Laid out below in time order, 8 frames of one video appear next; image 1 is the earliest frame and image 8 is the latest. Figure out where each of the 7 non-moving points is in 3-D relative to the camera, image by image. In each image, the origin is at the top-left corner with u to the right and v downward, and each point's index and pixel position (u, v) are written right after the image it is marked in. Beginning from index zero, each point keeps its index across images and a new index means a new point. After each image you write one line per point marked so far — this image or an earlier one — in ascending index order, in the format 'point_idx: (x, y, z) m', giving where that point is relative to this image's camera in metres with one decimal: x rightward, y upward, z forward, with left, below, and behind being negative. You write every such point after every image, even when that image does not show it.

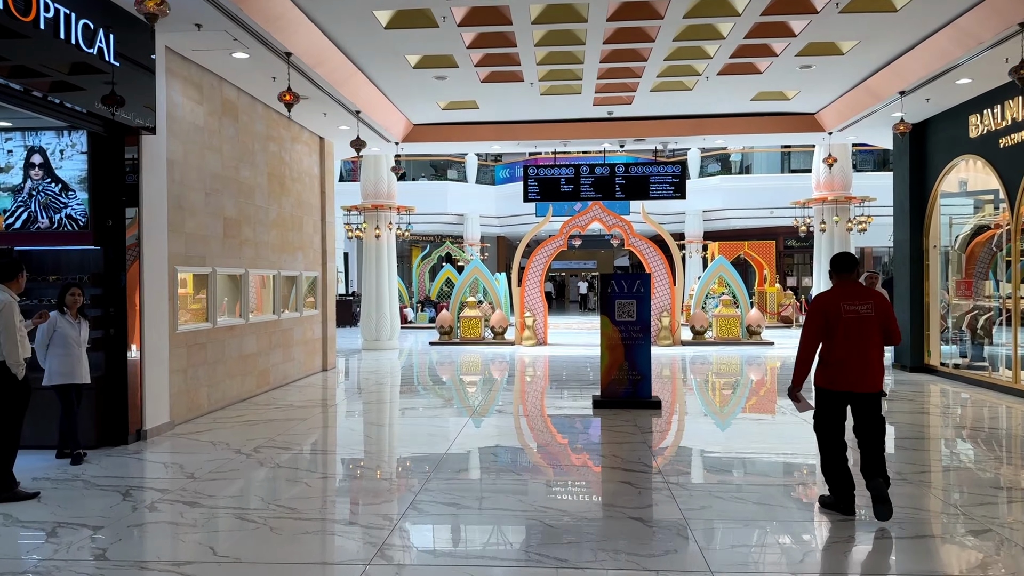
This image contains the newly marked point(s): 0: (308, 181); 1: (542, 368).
0: (-2.4, +1.3, +9.0) m
1: (+0.4, -1.2, +11.4) m
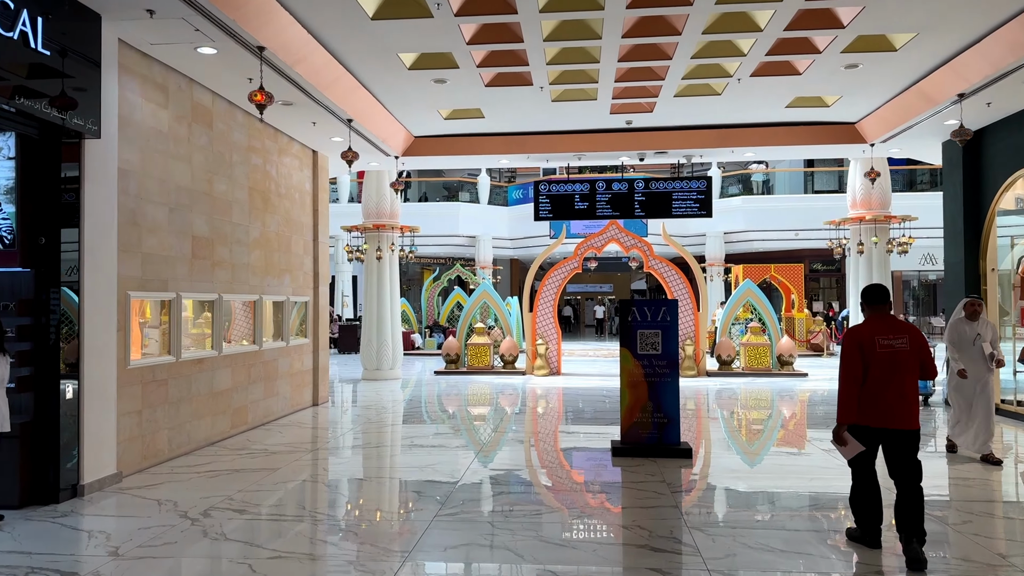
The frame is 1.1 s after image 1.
0: (-2.3, +1.0, +8.3) m
1: (+0.6, -1.5, +10.5) m
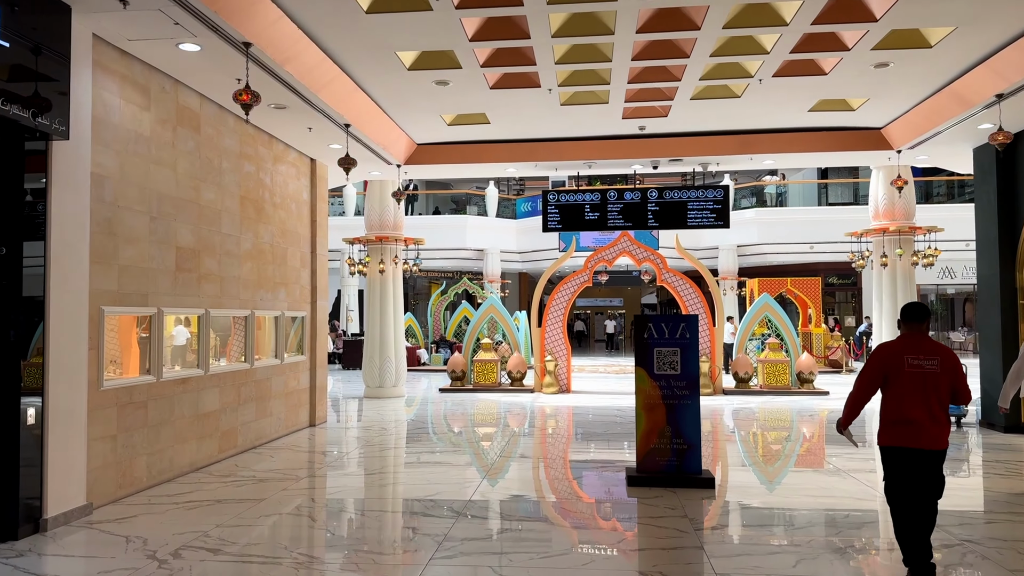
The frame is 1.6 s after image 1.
0: (-2.2, +0.8, +7.9) m
1: (+0.7, -1.7, +10.1) m
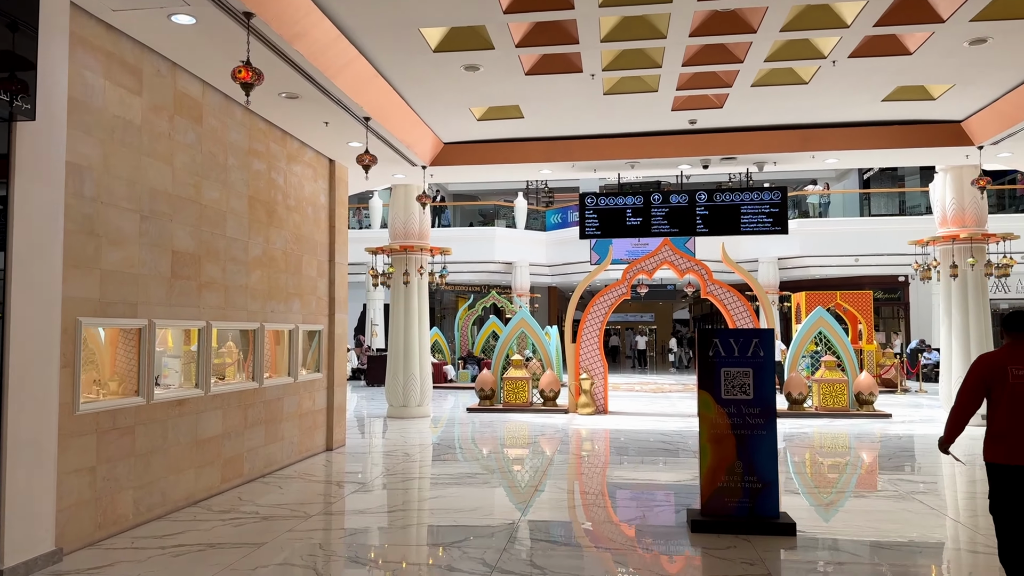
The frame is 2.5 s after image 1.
0: (-1.9, +0.7, +7.2) m
1: (+1.1, -1.9, +9.2) m
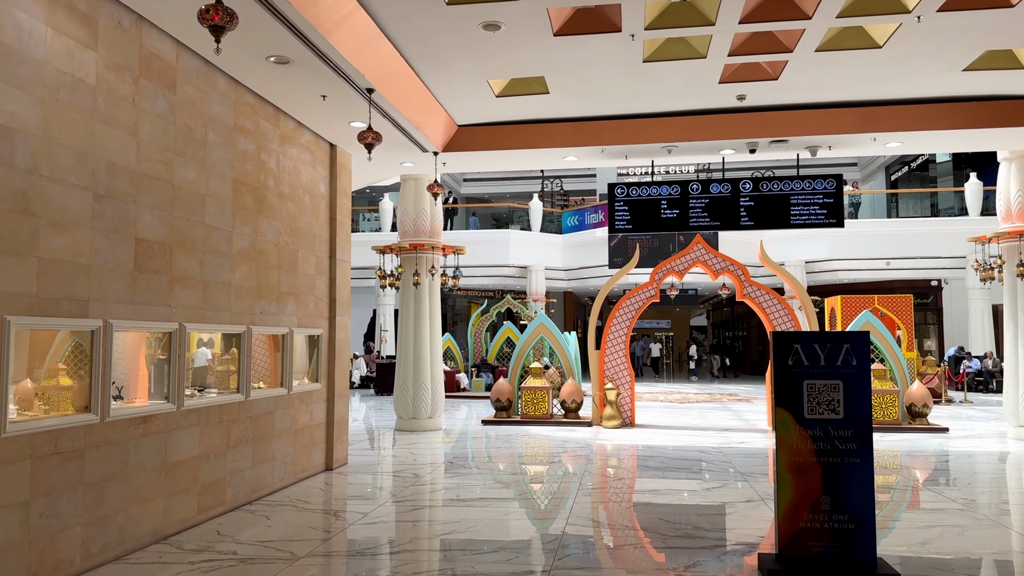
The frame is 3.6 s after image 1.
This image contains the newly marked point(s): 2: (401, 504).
0: (-1.7, +0.7, +6.4) m
1: (+1.3, -1.9, +8.4) m
2: (-0.8, -1.6, +5.7) m
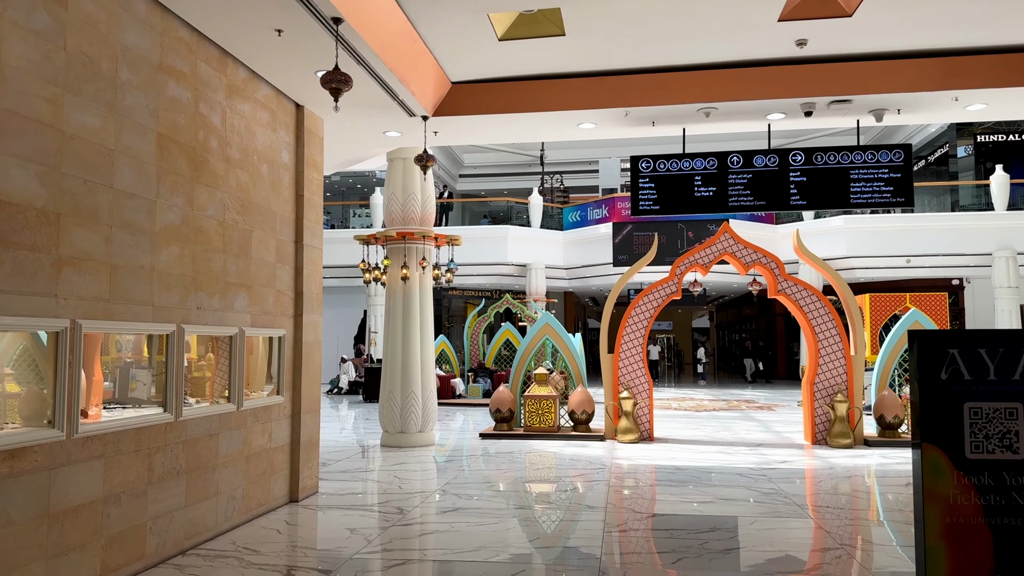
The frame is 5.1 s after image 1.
0: (-1.7, +0.8, +5.2) m
1: (+1.4, -1.8, +7.2) m
2: (-0.8, -1.6, +4.5) m
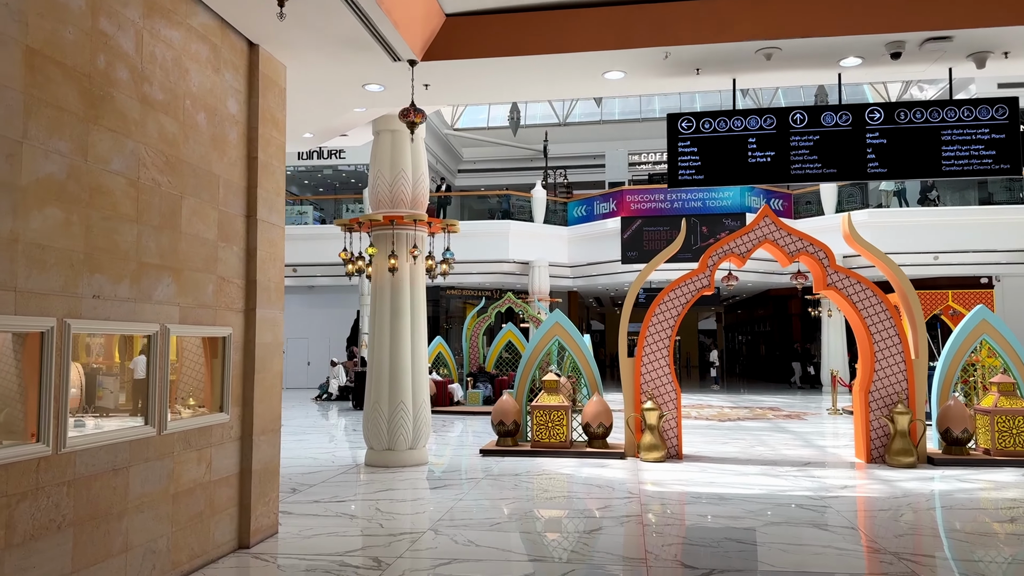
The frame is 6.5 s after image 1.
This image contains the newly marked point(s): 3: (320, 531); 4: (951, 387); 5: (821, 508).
0: (-1.6, +0.9, +4.0) m
1: (+1.4, -1.8, +6.0) m
2: (-0.7, -1.5, +3.3) m
3: (-1.2, -1.5, +4.8) m
4: (+4.6, -0.9, +8.0) m
5: (+2.4, -1.7, +5.8) m
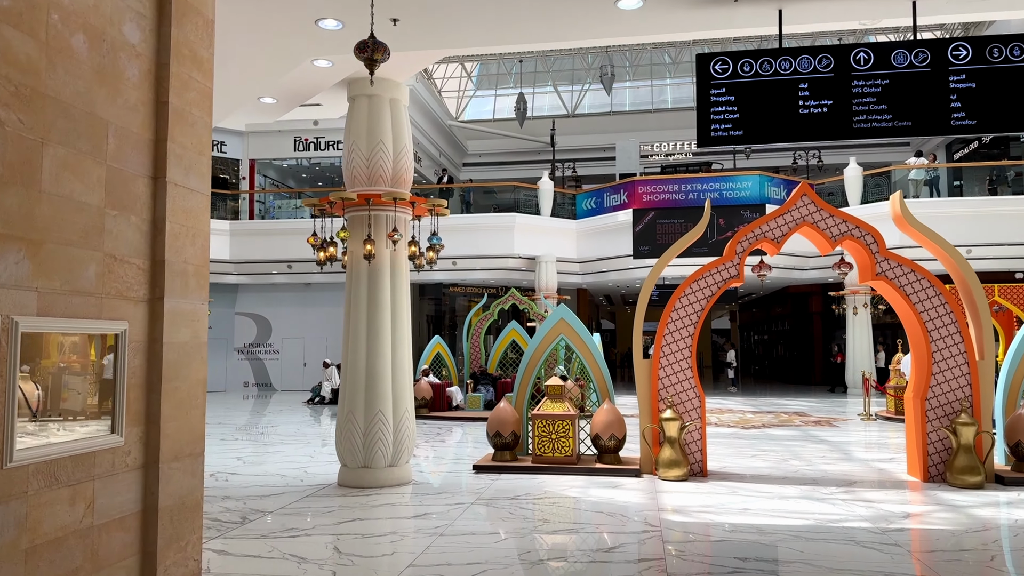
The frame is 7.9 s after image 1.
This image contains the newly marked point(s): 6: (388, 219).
0: (-1.7, +0.9, +3.0) m
1: (+1.4, -1.7, +5.0) m
2: (-0.8, -1.4, +2.4) m
3: (-1.3, -1.5, +3.8) m
4: (+4.6, -0.9, +6.9) m
5: (+2.3, -1.6, +4.8) m
6: (-1.0, +0.6, +6.5) m
